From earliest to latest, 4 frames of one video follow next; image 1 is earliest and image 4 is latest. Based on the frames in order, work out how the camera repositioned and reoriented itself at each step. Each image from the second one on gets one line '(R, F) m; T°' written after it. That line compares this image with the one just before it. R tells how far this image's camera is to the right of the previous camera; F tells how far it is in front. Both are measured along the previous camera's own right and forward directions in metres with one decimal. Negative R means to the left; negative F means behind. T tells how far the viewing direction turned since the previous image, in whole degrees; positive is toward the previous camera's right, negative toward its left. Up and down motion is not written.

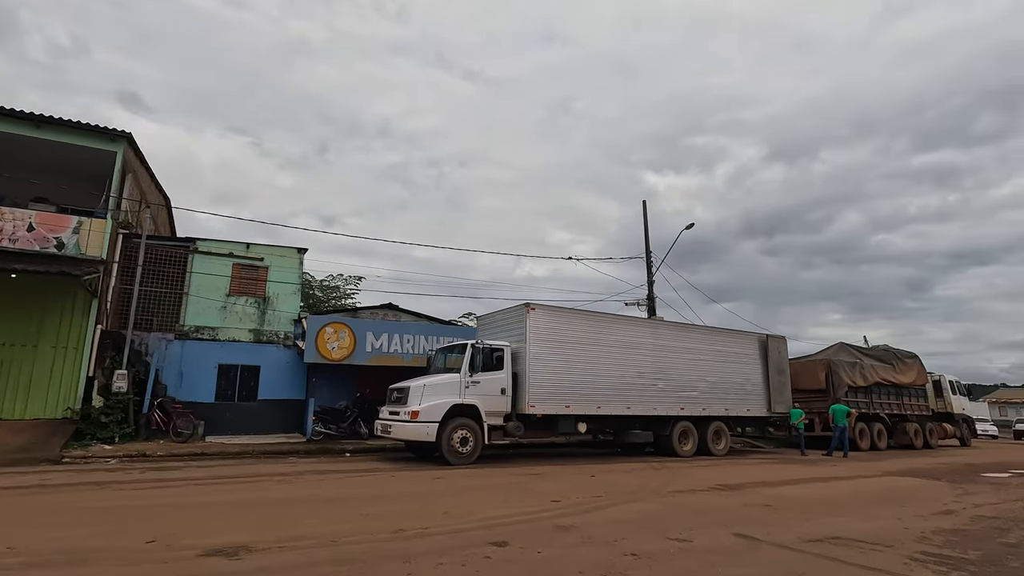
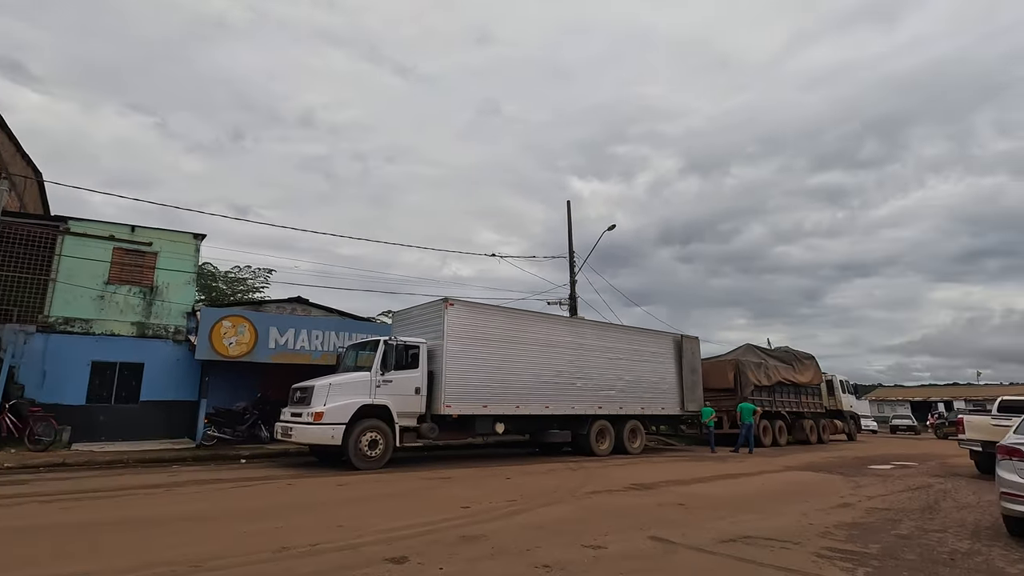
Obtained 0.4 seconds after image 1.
(+0.2, +0.5) m; +8°
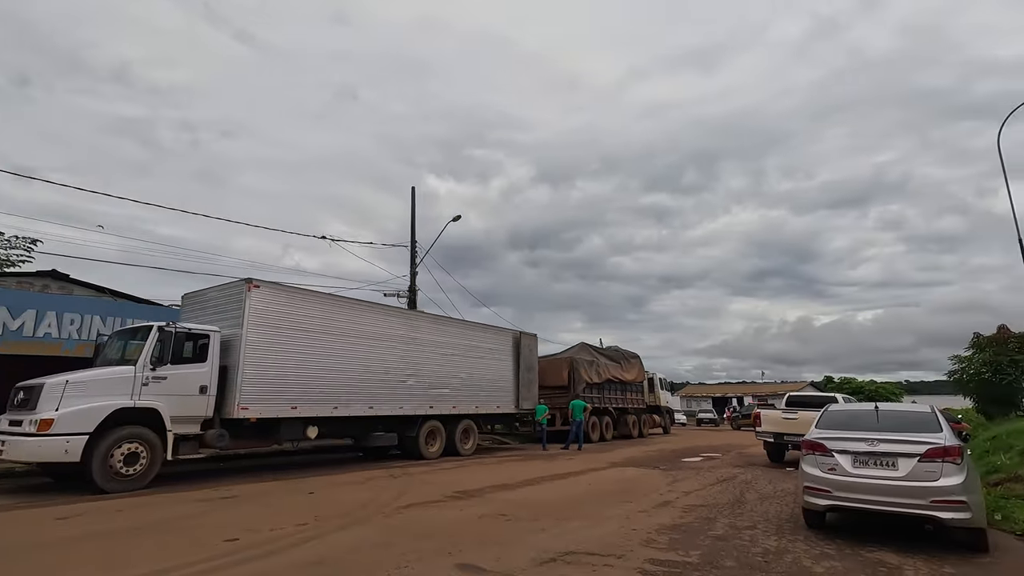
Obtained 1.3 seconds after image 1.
(+0.6, +1.2) m; +16°
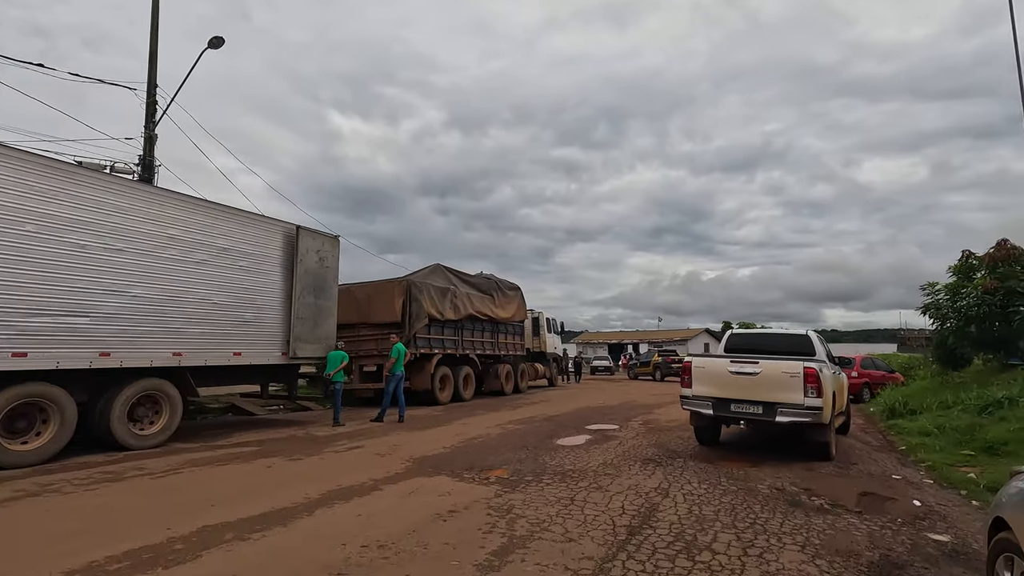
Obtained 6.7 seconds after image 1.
(+2.9, +7.8) m; +10°
